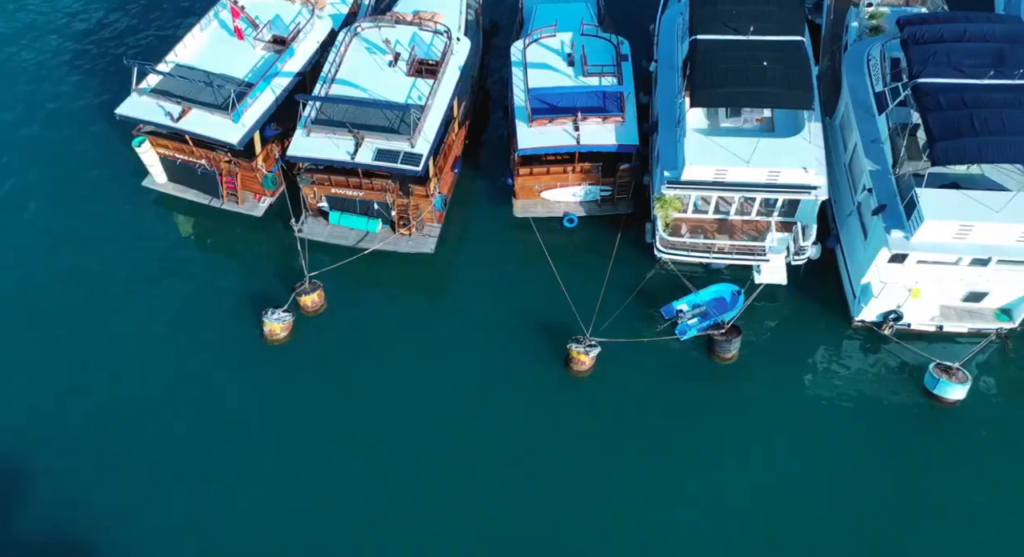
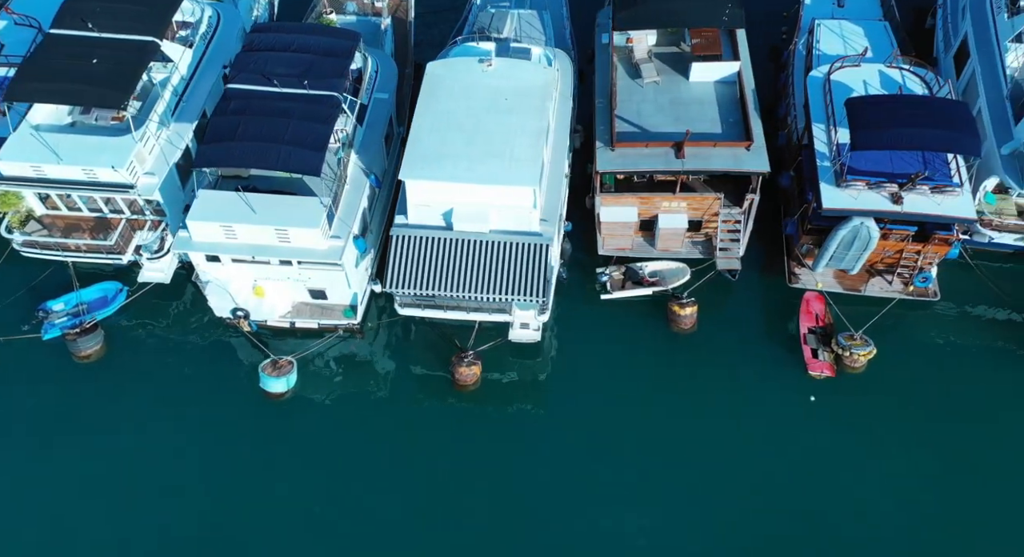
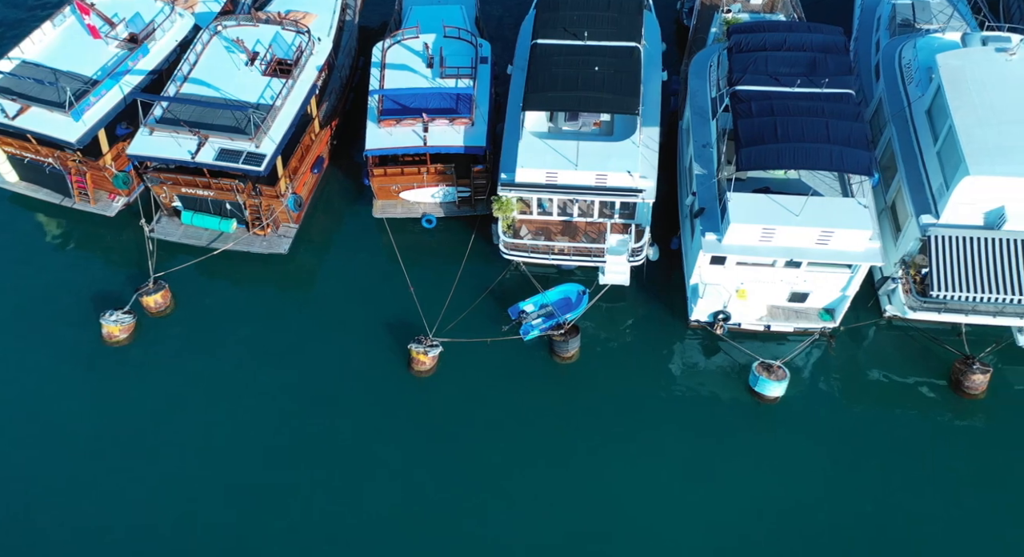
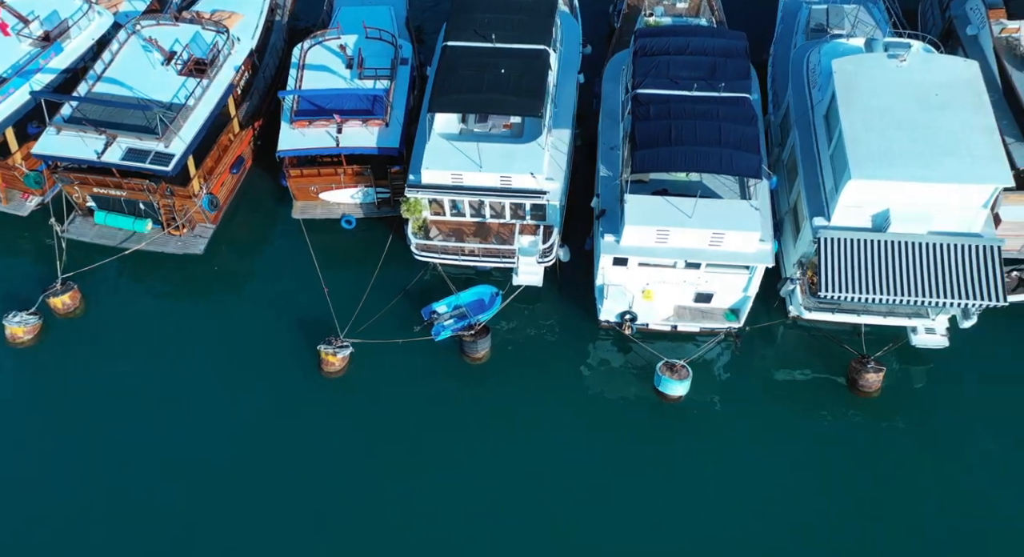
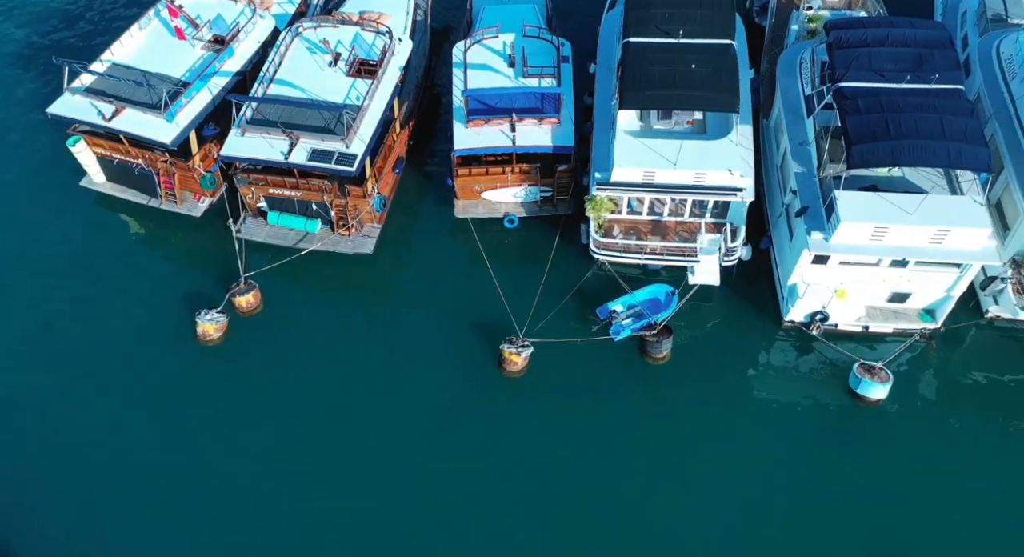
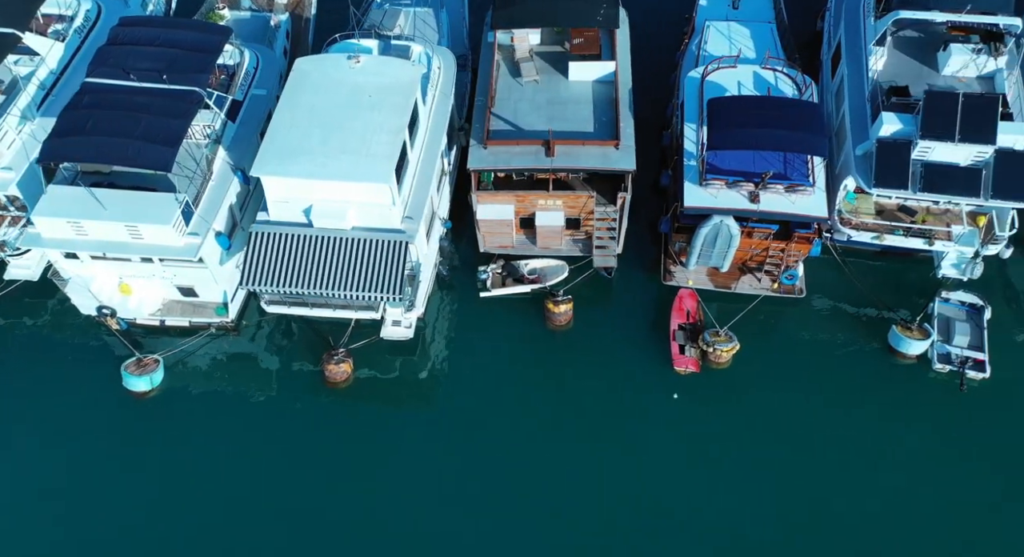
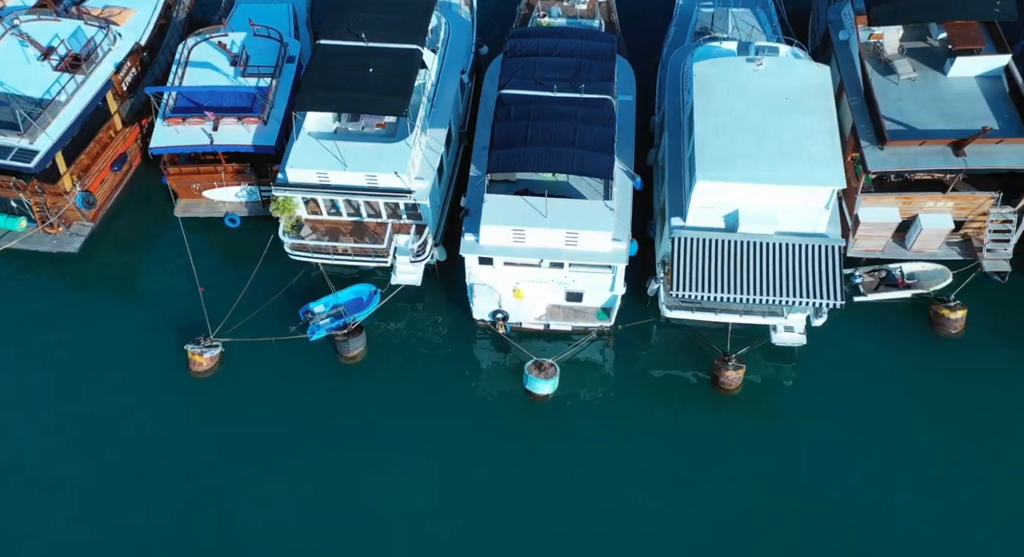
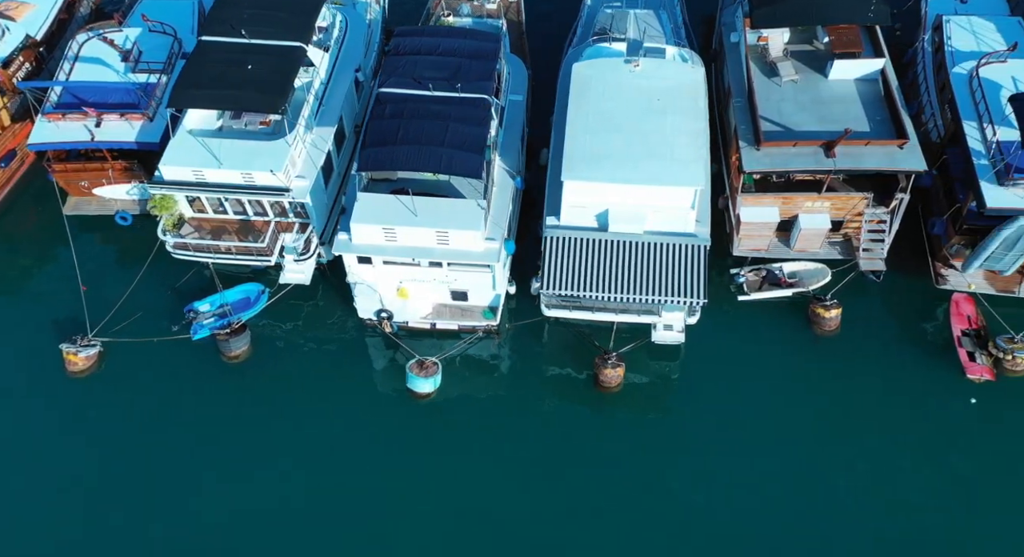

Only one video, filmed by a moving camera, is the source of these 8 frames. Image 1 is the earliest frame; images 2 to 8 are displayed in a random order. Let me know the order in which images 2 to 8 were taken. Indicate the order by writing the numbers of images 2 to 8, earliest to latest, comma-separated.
5, 3, 4, 7, 8, 2, 6
